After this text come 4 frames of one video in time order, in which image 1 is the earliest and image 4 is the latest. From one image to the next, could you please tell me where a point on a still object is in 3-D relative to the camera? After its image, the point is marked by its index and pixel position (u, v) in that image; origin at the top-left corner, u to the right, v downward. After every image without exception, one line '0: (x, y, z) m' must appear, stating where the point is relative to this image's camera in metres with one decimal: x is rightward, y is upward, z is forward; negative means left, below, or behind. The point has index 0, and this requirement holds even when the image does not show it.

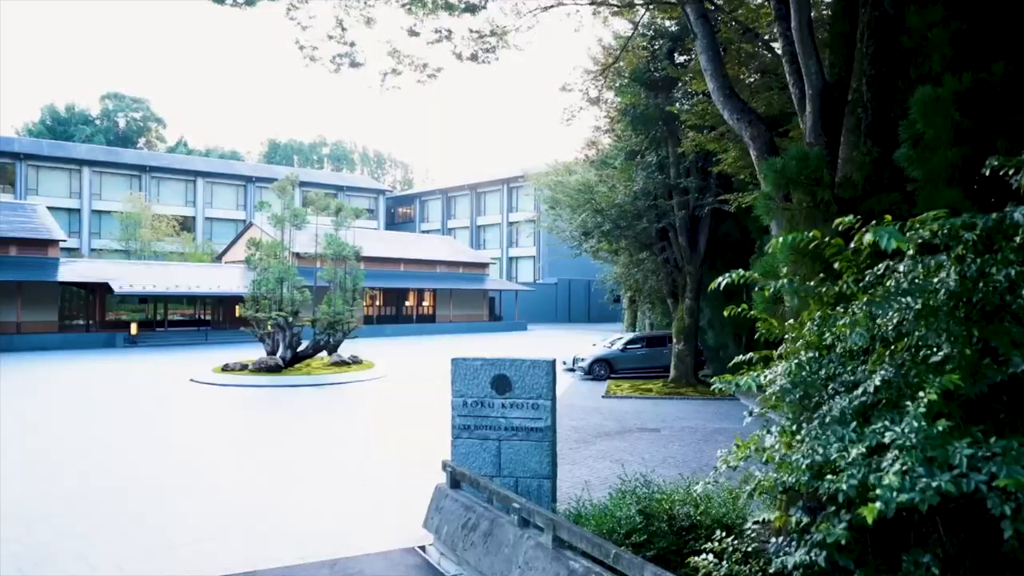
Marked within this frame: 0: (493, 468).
0: (-0.2, -1.8, +7.2) m
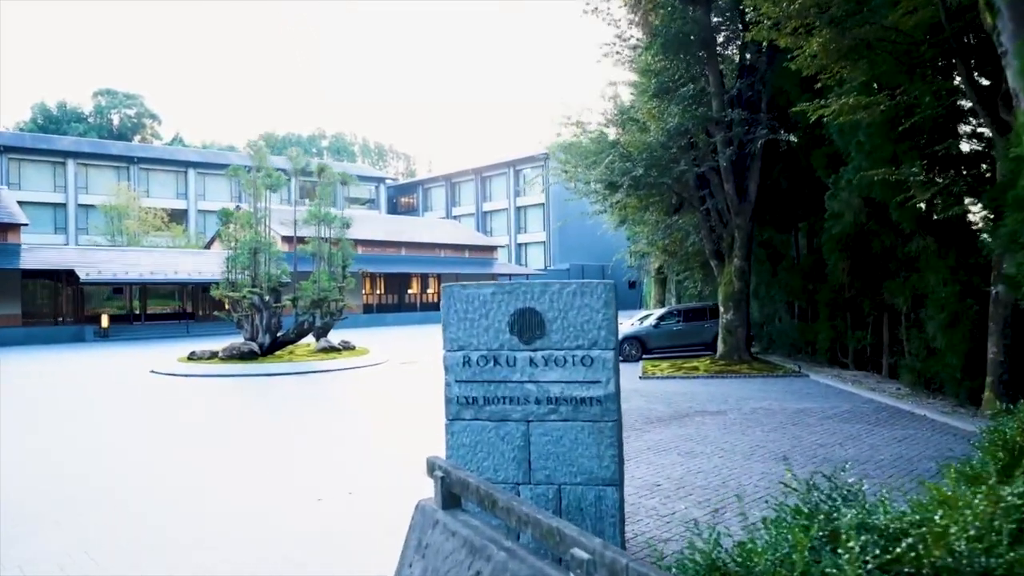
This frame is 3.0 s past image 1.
0: (0.0, -1.1, +4.3) m
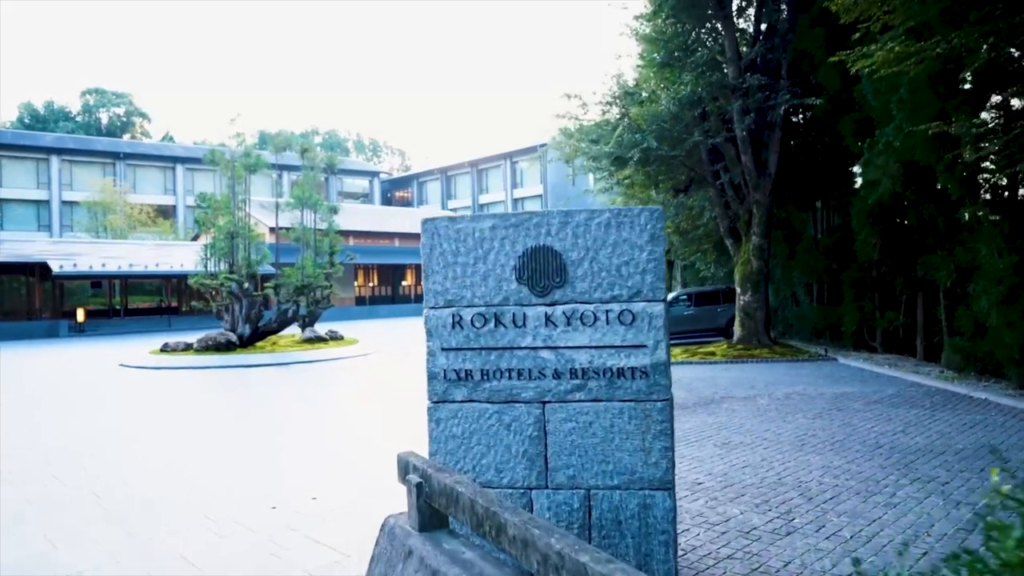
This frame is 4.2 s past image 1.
0: (+0.1, -0.8, +3.1) m
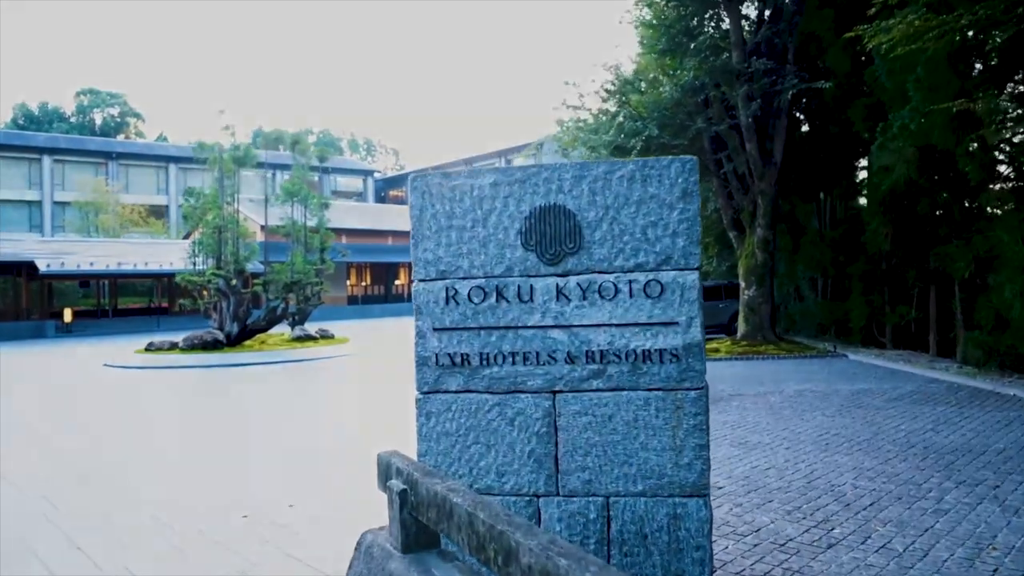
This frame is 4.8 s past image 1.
0: (+0.1, -0.7, +2.6) m
